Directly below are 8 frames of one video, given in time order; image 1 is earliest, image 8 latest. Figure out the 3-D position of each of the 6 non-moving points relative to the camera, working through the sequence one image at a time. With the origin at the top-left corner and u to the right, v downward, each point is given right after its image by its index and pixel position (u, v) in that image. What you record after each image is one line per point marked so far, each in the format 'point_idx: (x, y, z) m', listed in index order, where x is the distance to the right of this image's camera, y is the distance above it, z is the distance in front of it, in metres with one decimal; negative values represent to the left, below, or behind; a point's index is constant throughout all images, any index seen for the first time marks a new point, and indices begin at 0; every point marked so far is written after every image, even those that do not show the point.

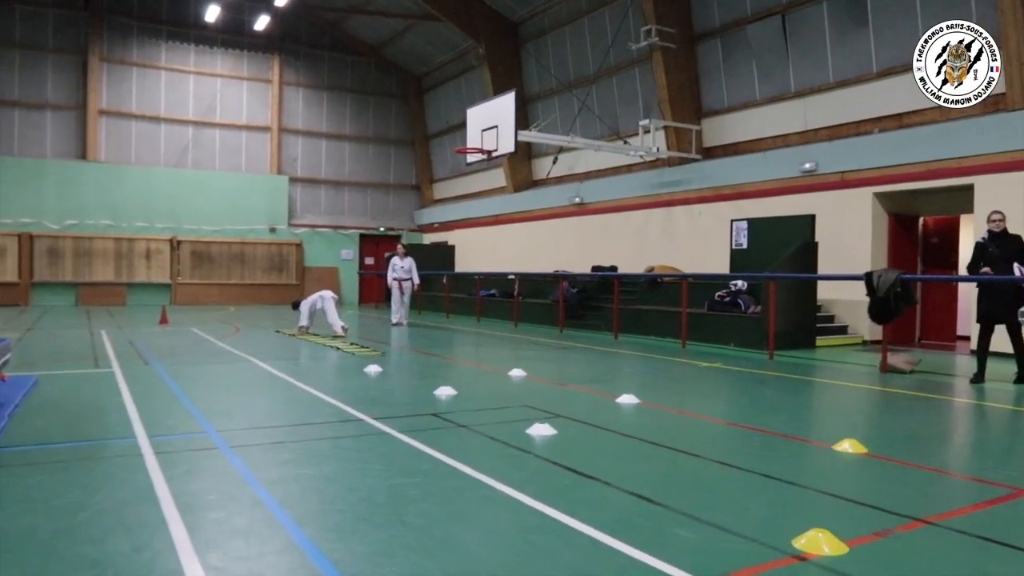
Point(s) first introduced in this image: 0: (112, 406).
0: (-2.5, -0.8, +5.3) m
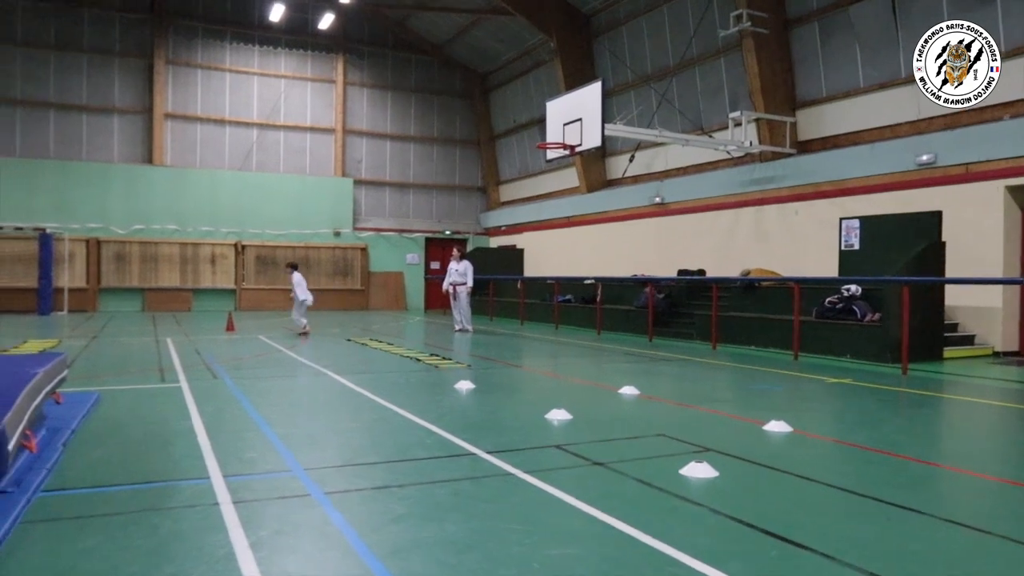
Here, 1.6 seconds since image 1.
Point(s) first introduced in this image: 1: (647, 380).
0: (-1.8, -0.8, +4.6) m
1: (+1.4, -1.0, +8.8) m
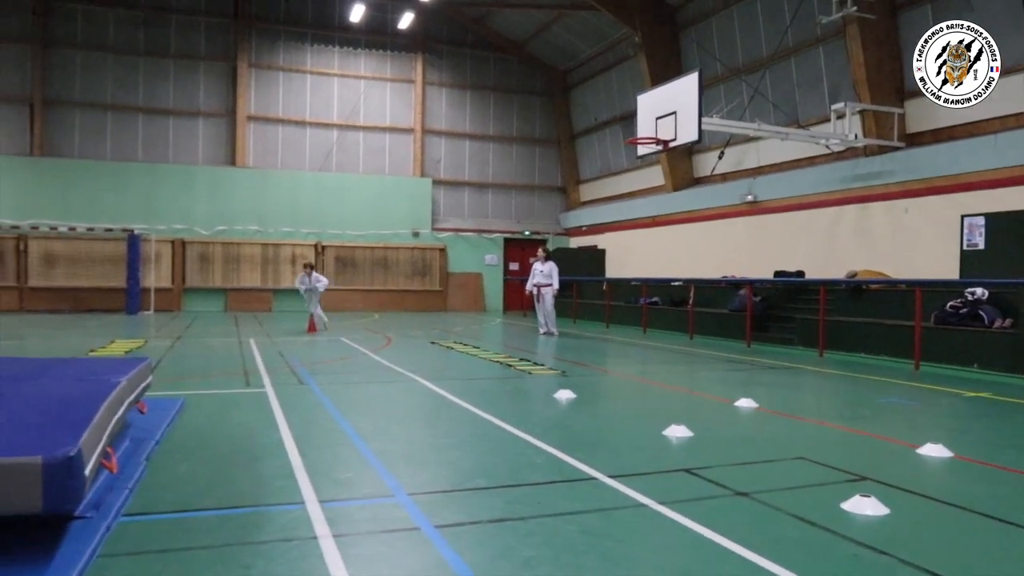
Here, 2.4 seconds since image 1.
0: (-1.2, -0.8, +4.2) m
1: (+2.3, -1.0, +8.1) m
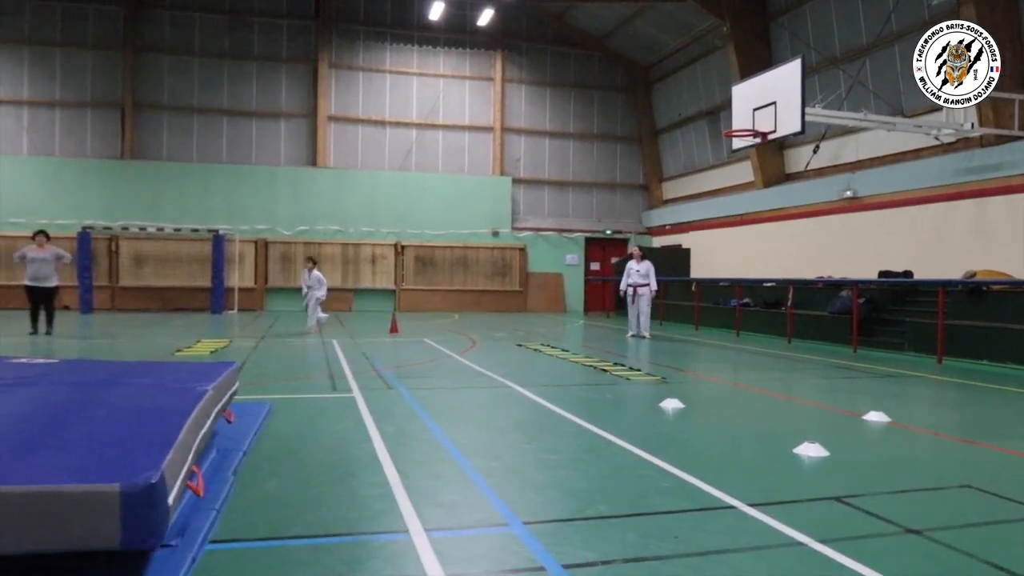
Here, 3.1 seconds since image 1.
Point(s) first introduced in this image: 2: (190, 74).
0: (-0.7, -0.8, +3.9) m
1: (+3.2, -1.0, +7.5) m
2: (-7.6, +5.0, +19.9) m
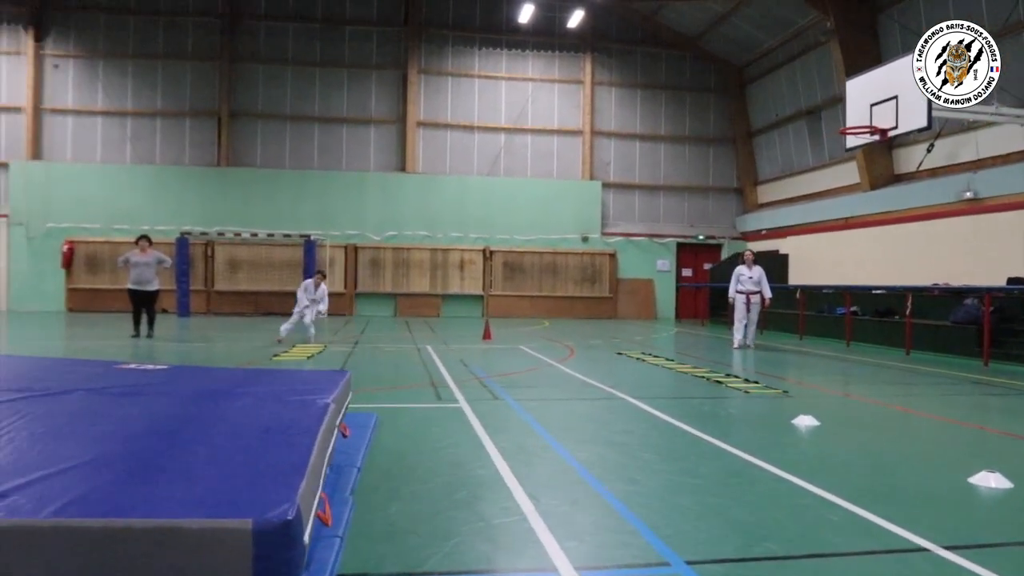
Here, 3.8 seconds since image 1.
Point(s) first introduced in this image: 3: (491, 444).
0: (-0.1, -0.8, +3.5) m
1: (+4.1, -1.0, +6.8) m
2: (-5.4, +4.9, +20.2) m
3: (-0.1, -0.8, +4.4) m
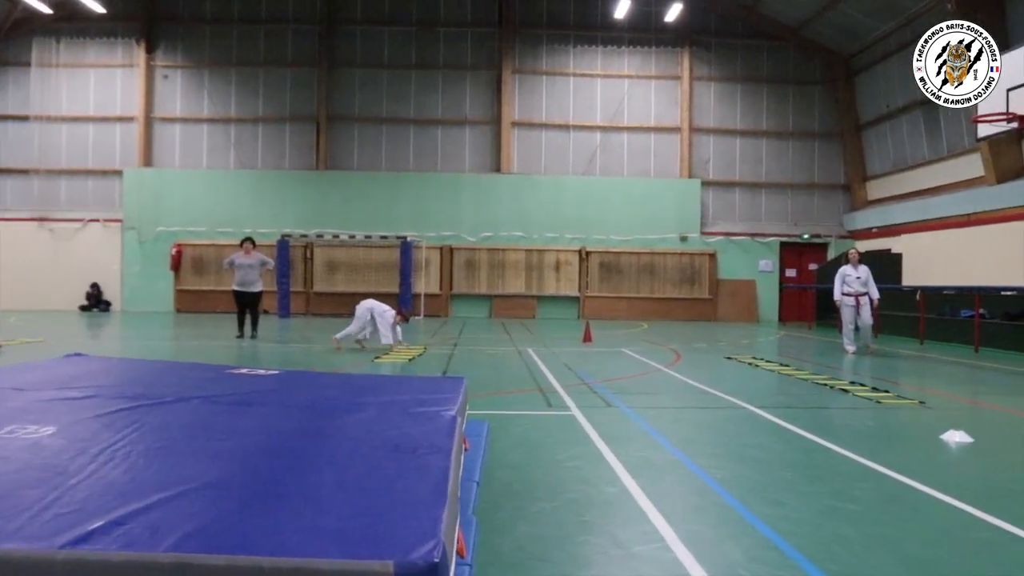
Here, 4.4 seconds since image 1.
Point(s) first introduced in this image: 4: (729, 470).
0: (+0.4, -0.8, +3.2) m
1: (+4.9, -1.1, +6.0) m
2: (-3.2, +4.9, +20.3) m
3: (+0.5, -0.8, +4.1) m
4: (+1.0, -0.8, +3.9) m
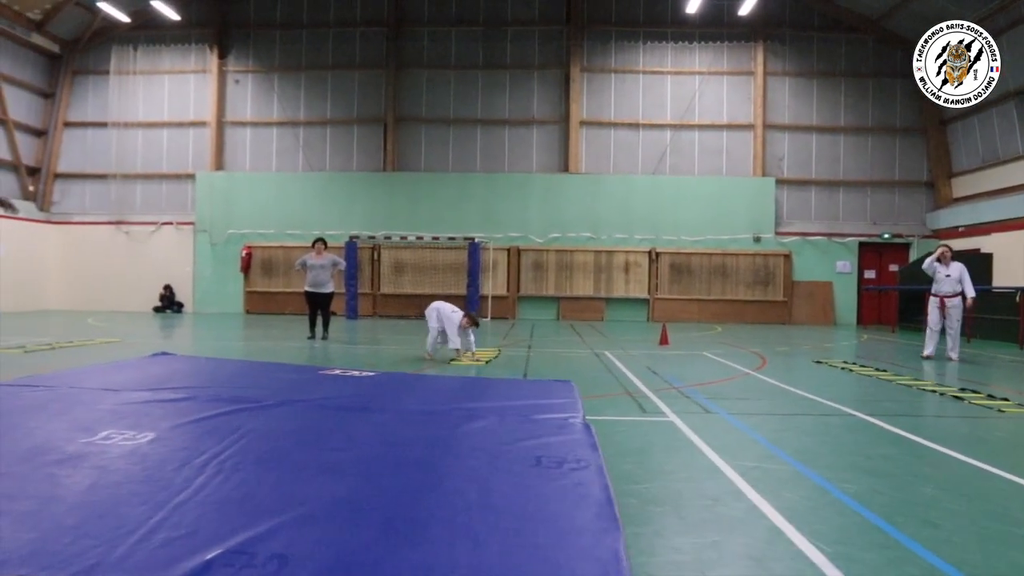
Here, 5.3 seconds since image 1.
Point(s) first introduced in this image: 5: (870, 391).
0: (+0.8, -0.8, +2.9) m
1: (+5.5, -1.0, +5.4) m
2: (-1.6, +4.8, +20.2) m
3: (+0.9, -0.8, +3.7) m
4: (+1.4, -0.8, +3.5) m
5: (+3.0, -0.9, +7.1) m
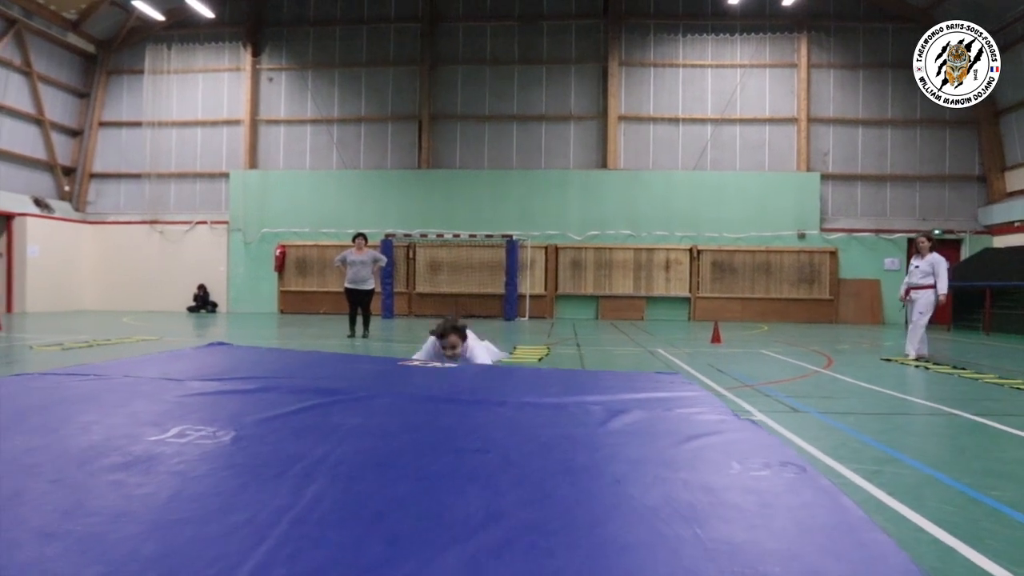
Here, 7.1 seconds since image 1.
0: (+1.1, -0.7, +2.5) m
1: (+5.9, -1.0, +4.8) m
2: (-0.7, +4.9, +19.9) m
3: (+1.3, -0.7, +3.3) m
4: (+1.8, -0.7, +3.1) m
5: (+3.5, -0.8, +6.6) m
